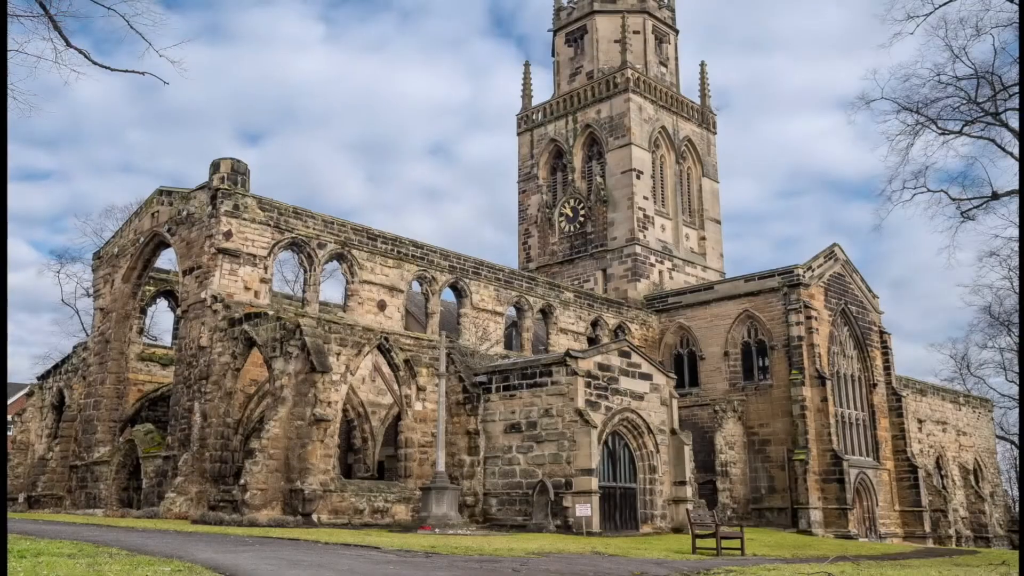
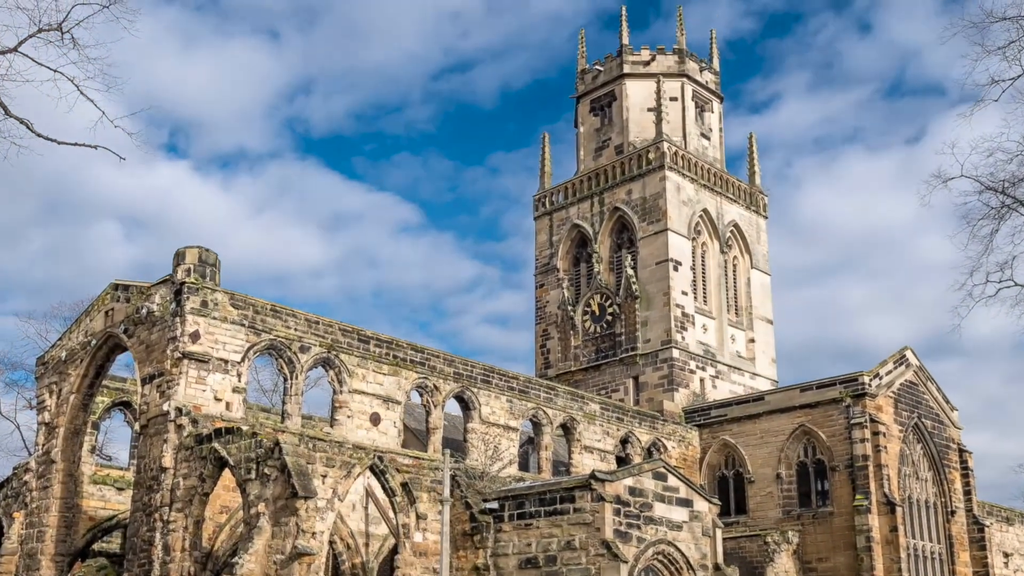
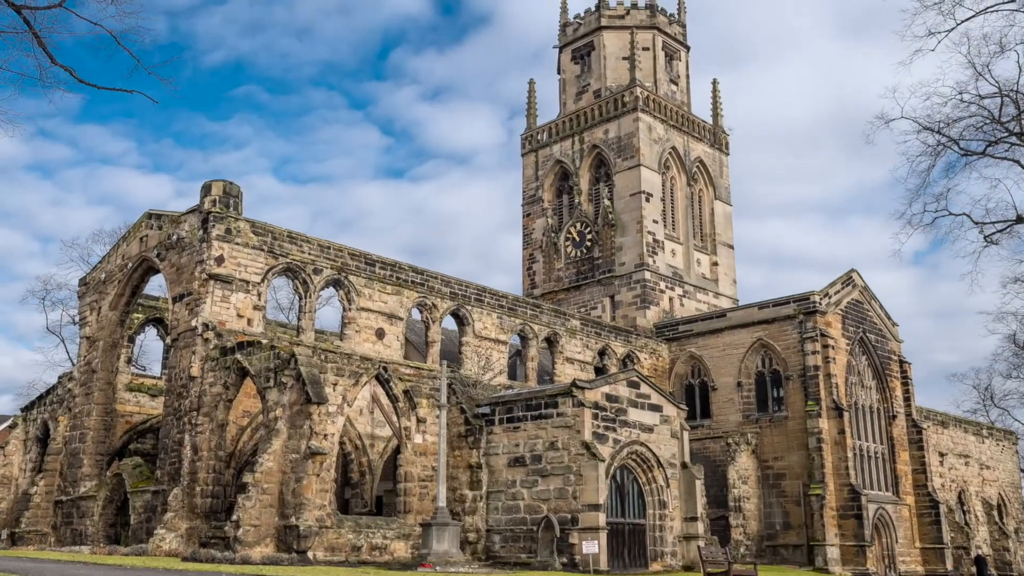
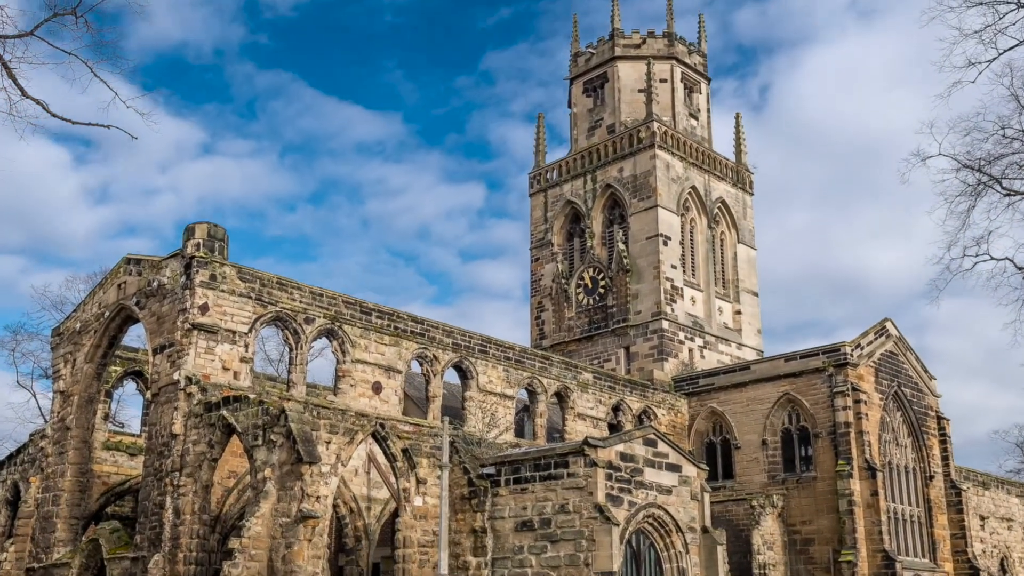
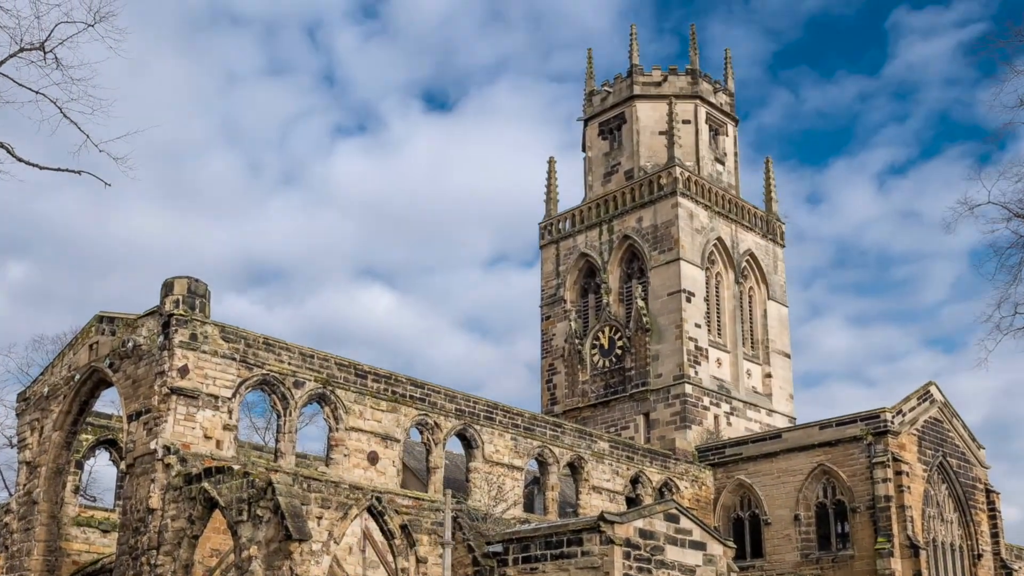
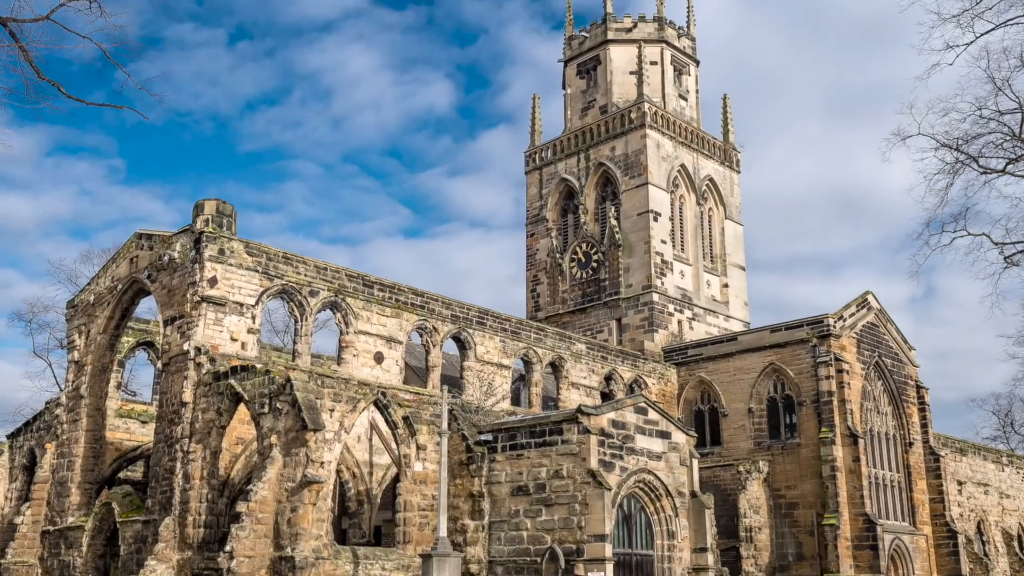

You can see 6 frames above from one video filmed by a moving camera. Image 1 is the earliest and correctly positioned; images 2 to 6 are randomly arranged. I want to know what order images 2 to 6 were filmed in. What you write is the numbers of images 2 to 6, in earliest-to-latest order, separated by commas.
3, 6, 4, 2, 5
